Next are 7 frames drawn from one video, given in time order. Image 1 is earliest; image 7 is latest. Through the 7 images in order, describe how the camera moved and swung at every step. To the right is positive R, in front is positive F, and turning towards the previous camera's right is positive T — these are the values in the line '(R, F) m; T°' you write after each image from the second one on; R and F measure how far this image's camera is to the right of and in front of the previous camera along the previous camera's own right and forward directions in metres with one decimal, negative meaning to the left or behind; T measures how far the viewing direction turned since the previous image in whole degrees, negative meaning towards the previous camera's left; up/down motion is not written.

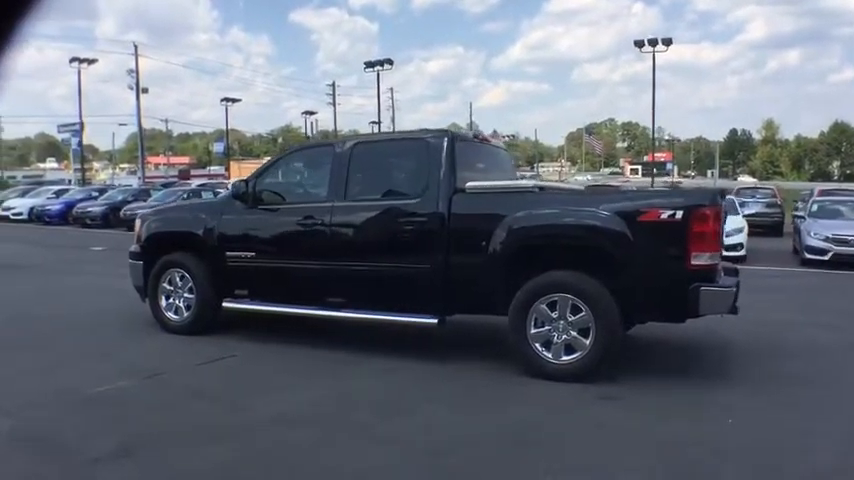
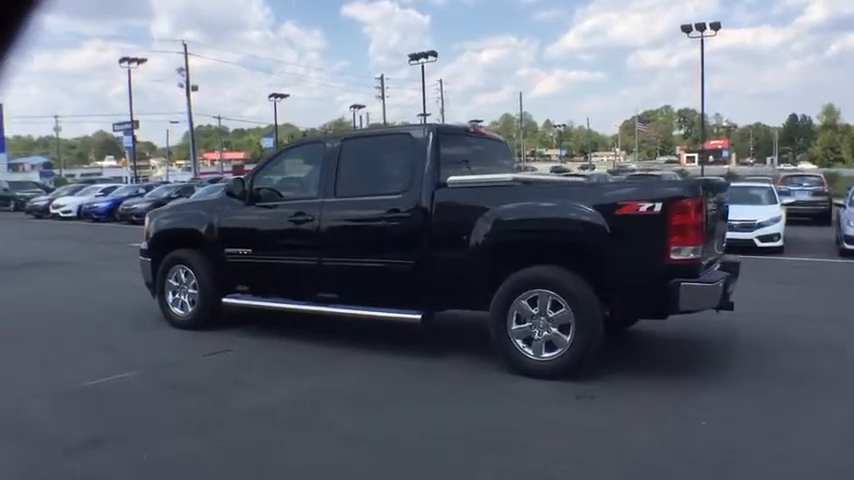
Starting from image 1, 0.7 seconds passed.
(+0.7, +0.1) m; -4°
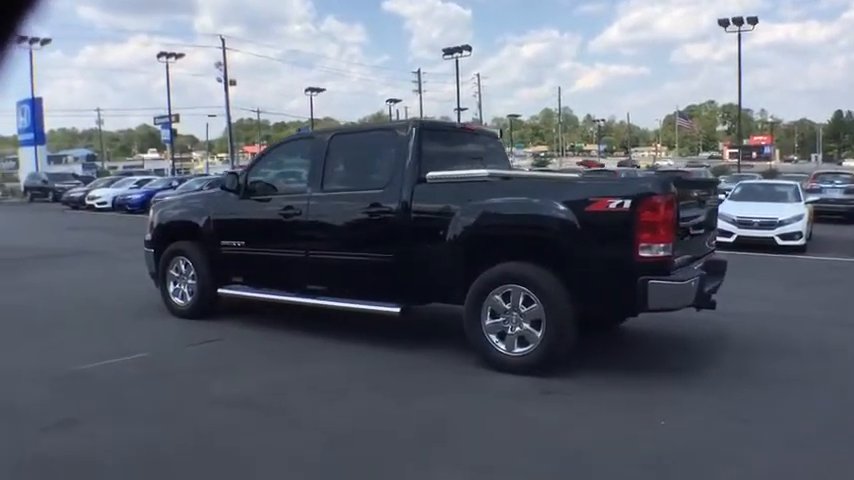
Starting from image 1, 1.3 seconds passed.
(+0.5, 0.0) m; -3°
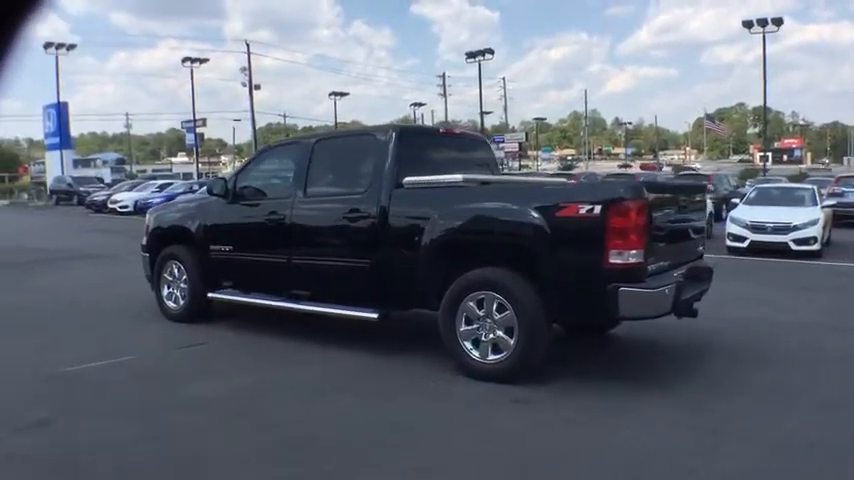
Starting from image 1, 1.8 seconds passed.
(+0.5, +0.1) m; -2°
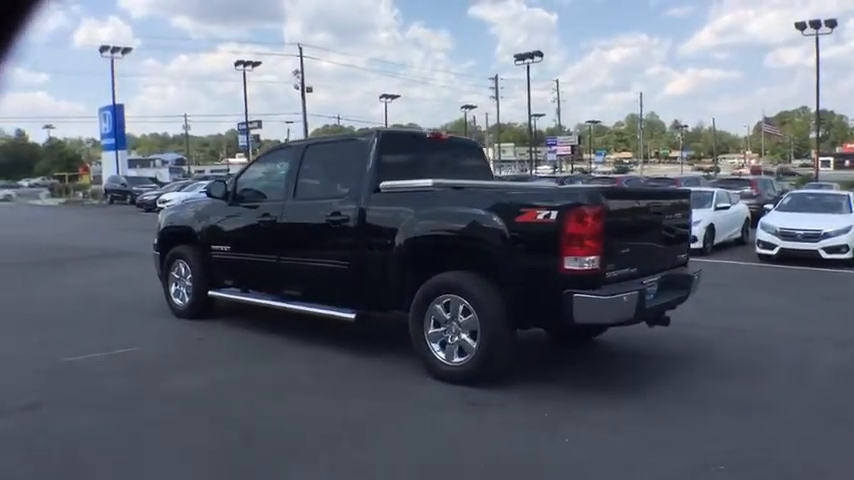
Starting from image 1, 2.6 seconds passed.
(+0.7, -0.1) m; -4°
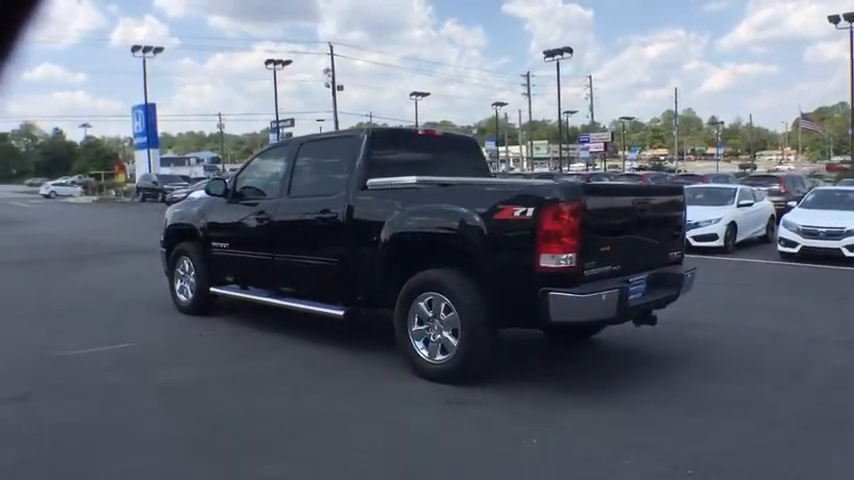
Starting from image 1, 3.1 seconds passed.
(+0.4, 0.0) m; -3°
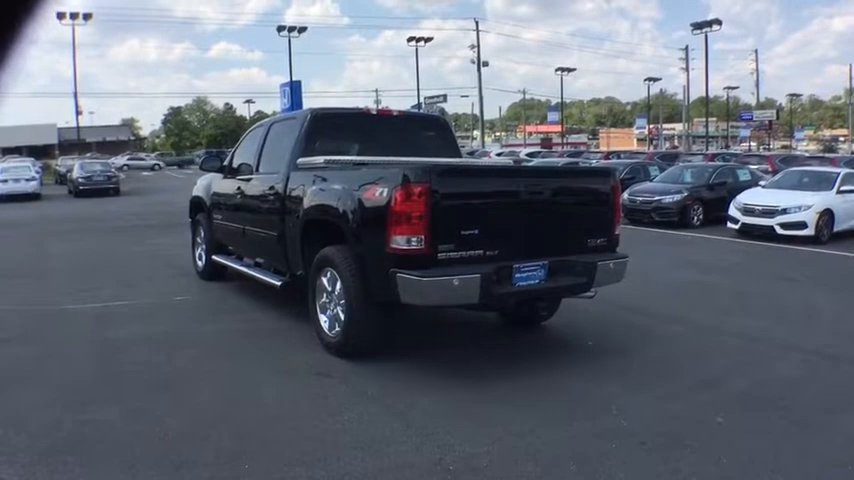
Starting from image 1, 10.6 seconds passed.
(+2.3, +0.1) m; -13°
